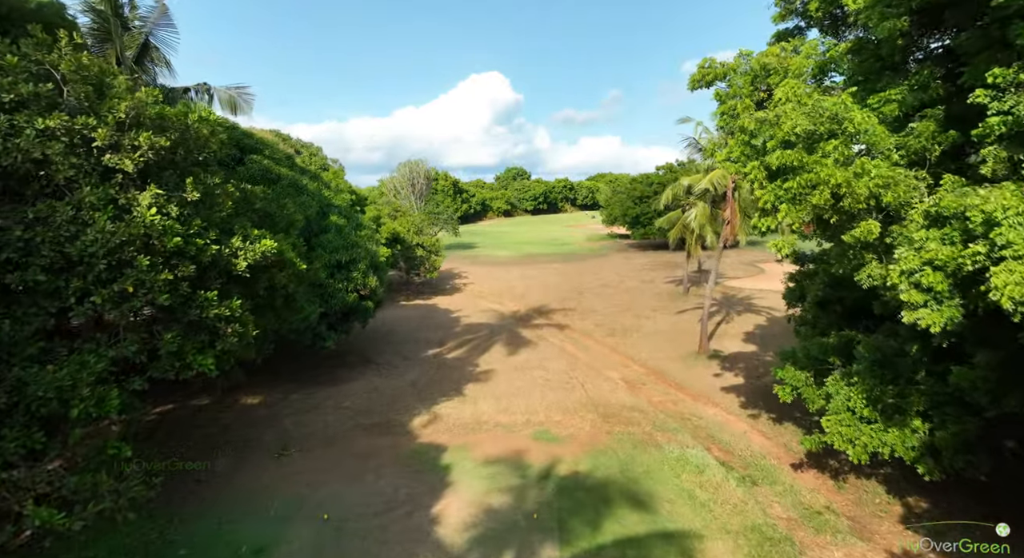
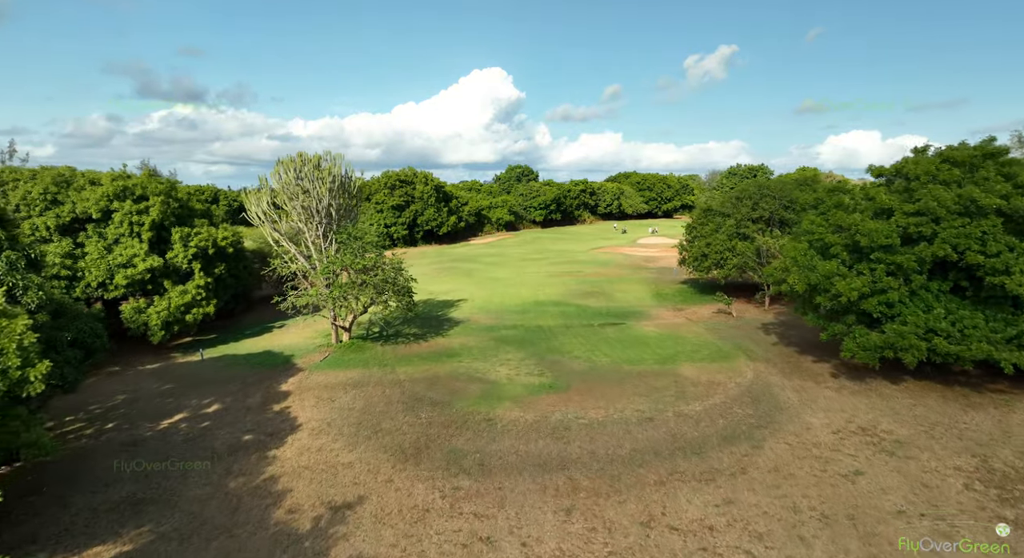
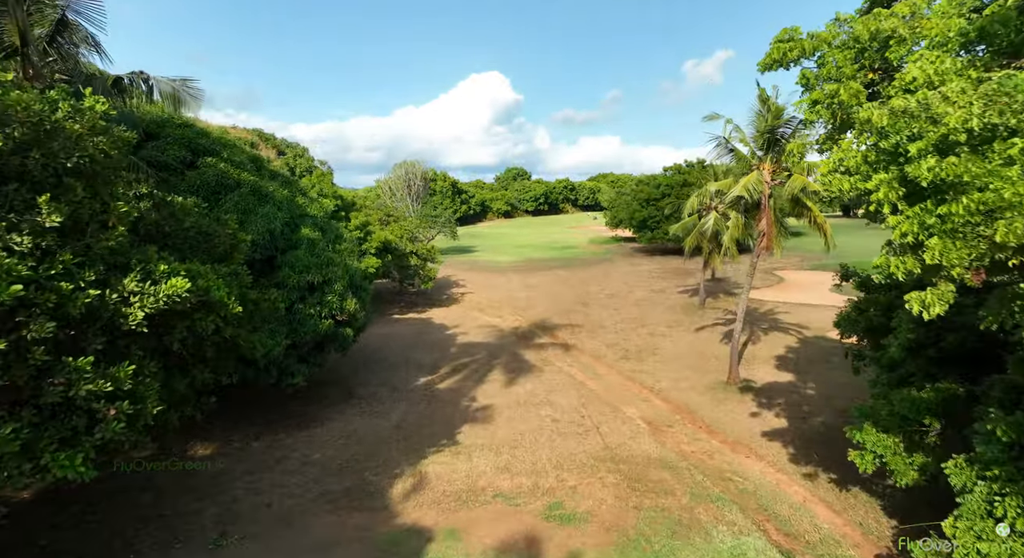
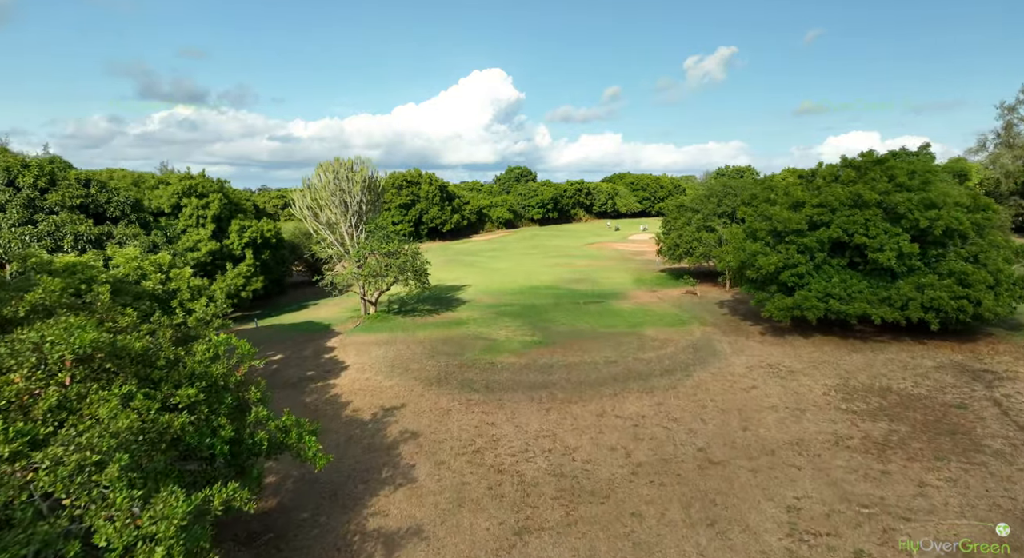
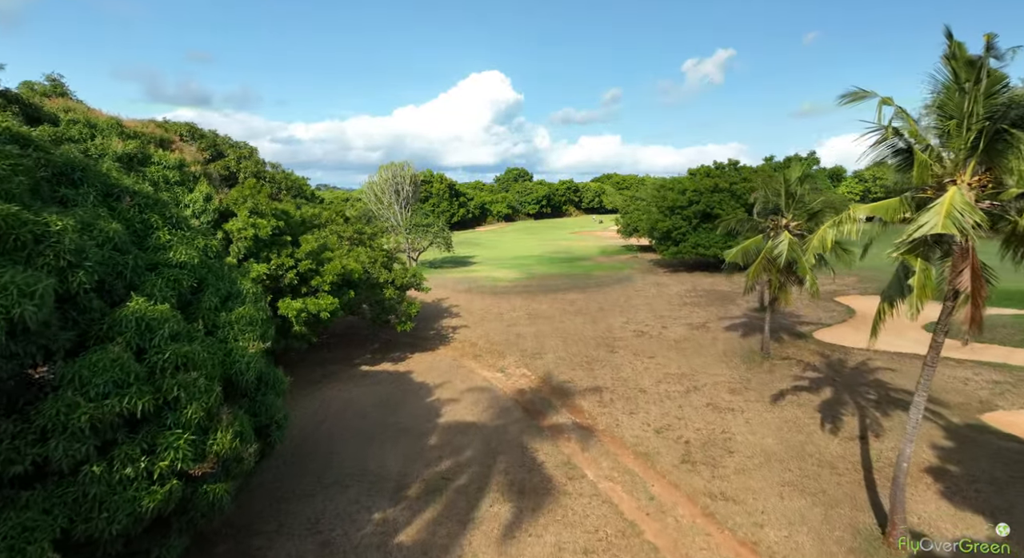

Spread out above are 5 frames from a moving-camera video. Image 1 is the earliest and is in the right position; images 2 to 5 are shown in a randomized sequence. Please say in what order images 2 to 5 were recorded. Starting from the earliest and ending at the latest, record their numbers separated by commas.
3, 5, 4, 2
